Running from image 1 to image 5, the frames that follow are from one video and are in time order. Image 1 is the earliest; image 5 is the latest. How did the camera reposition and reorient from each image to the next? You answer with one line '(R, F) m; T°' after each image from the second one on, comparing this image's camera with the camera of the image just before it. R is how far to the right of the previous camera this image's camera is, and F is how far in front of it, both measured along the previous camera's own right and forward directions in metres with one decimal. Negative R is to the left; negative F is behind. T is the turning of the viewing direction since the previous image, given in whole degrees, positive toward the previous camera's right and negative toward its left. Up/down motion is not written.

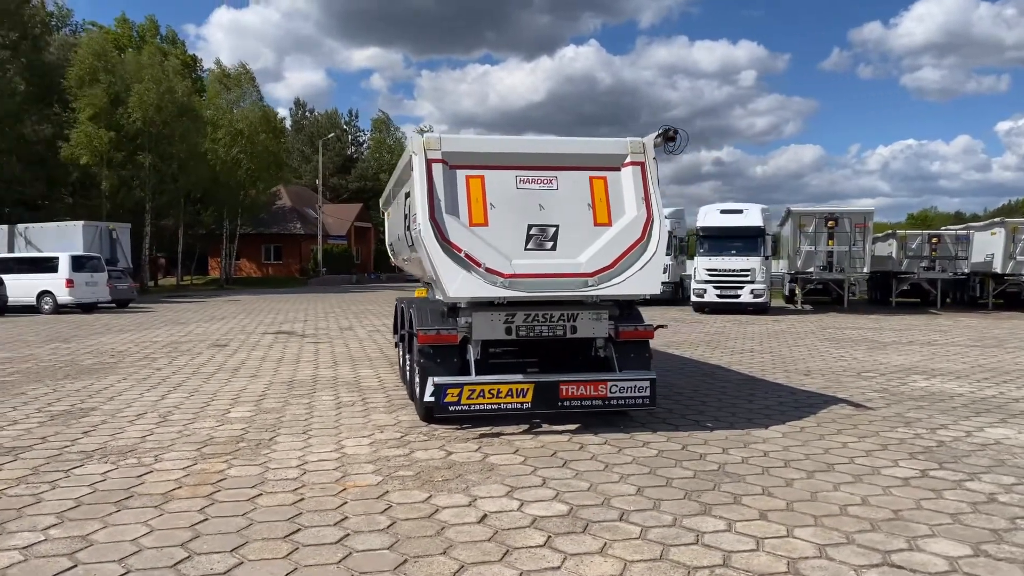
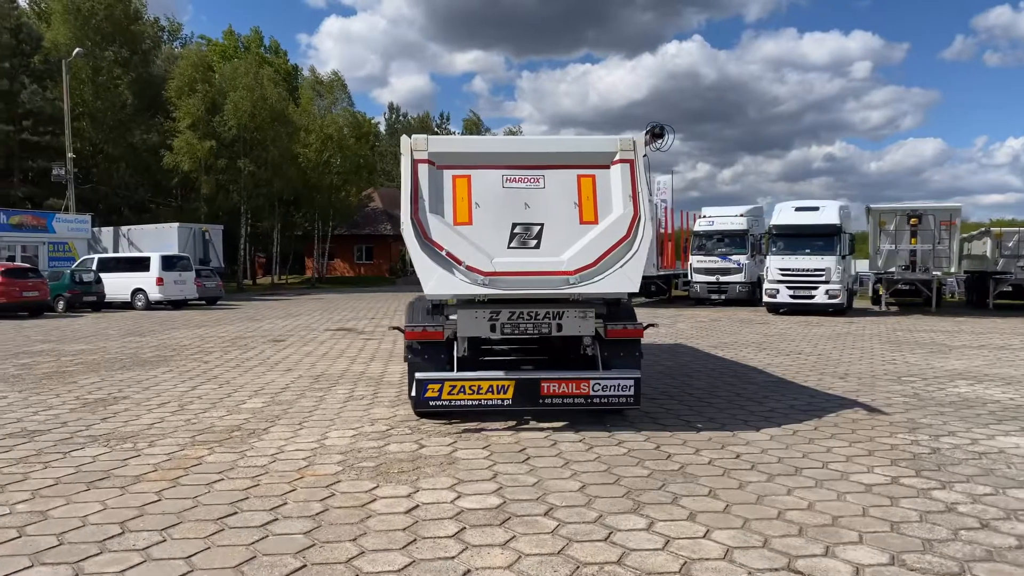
(+1.0, 0.0) m; -7°
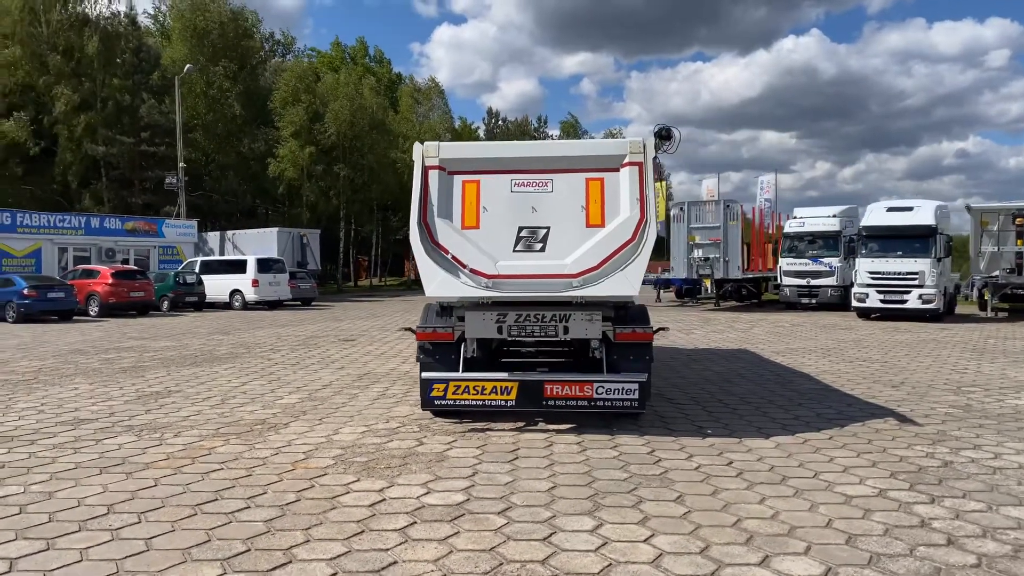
(+0.8, 0.0) m; -7°
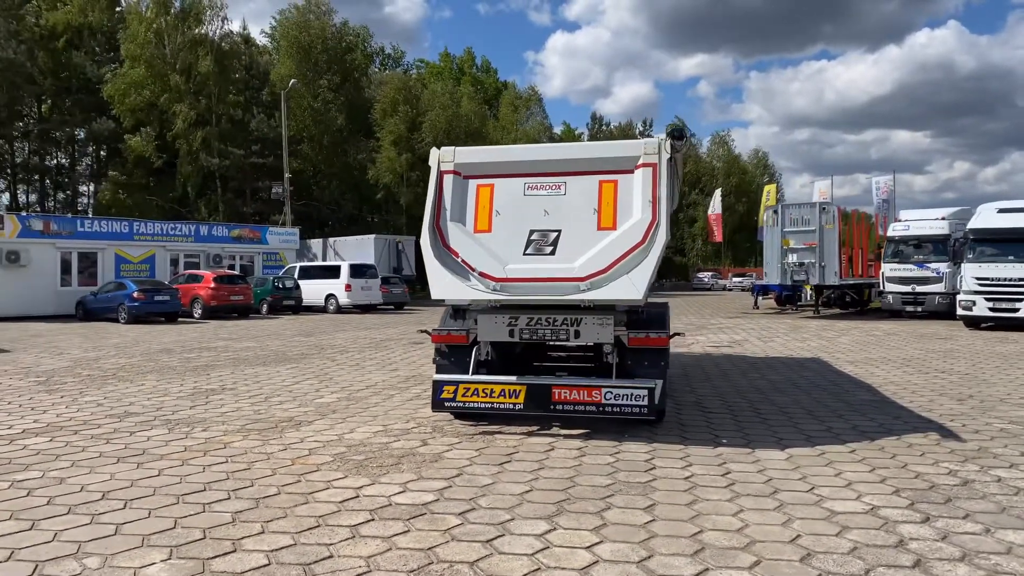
(+0.9, +0.1) m; -8°
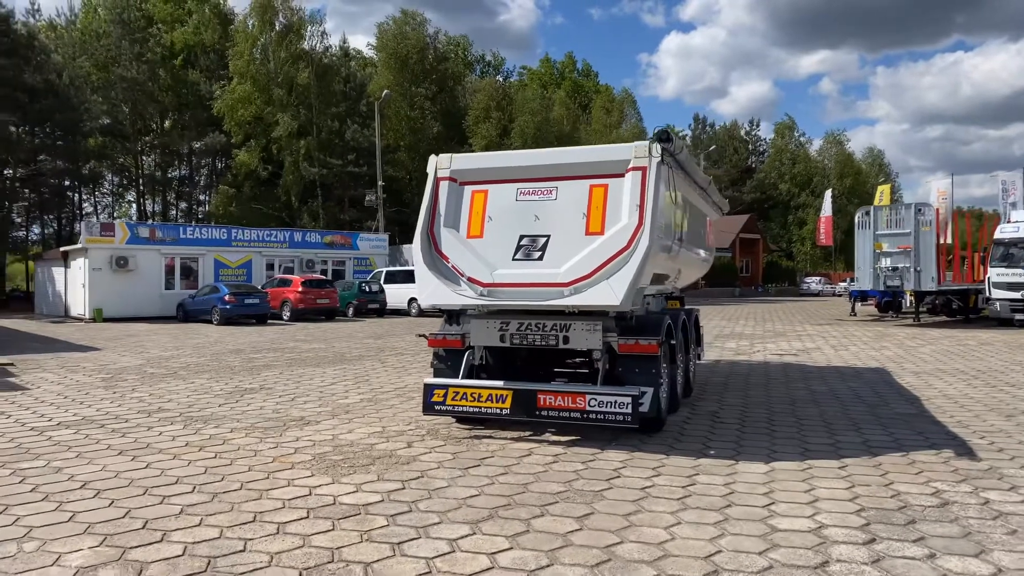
(+1.0, +0.1) m; -8°
